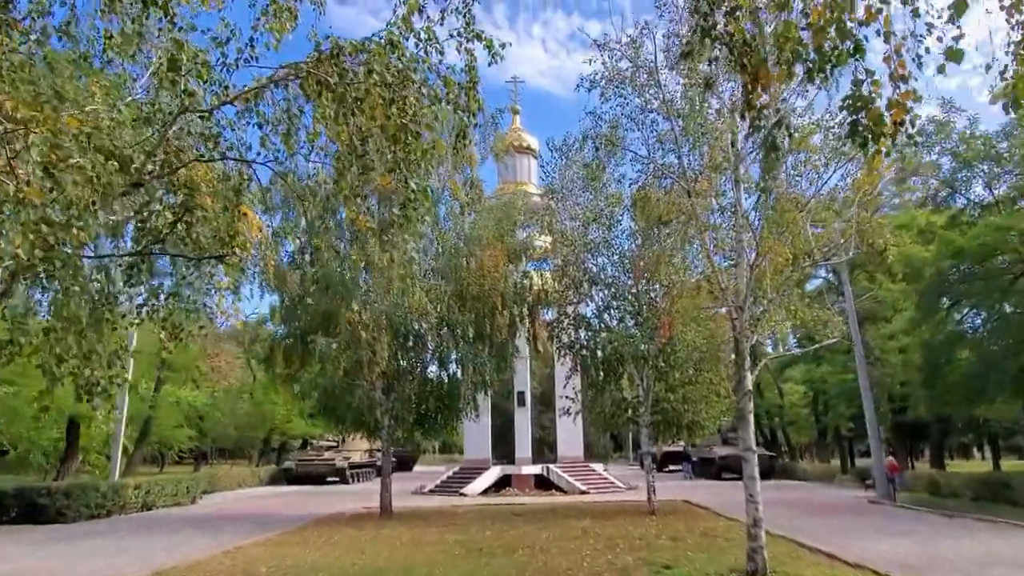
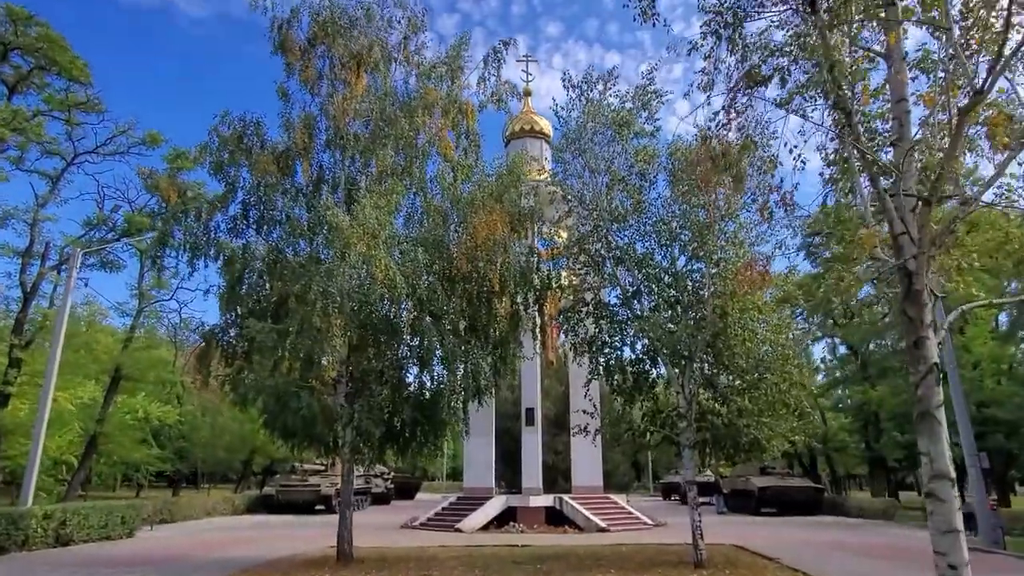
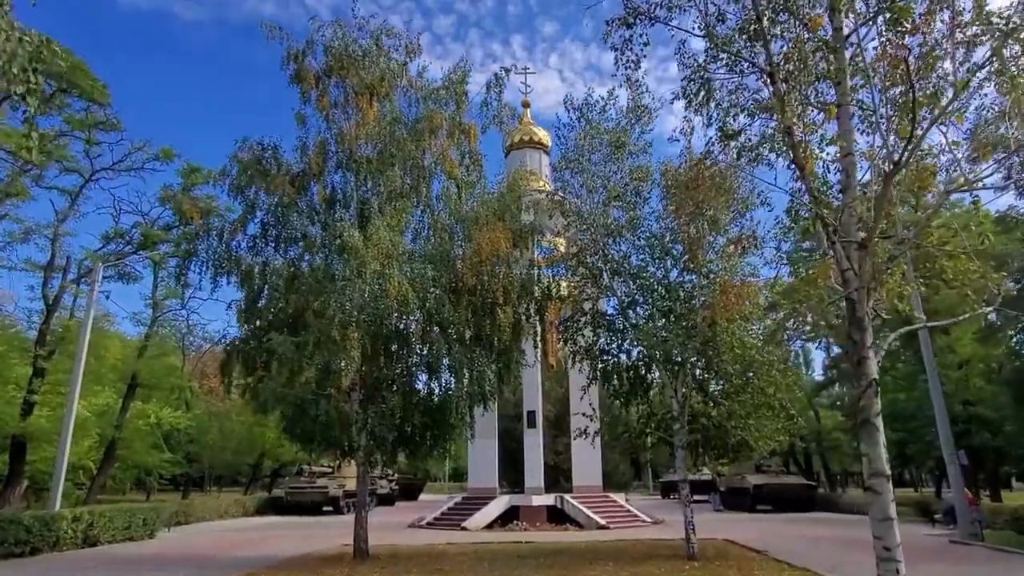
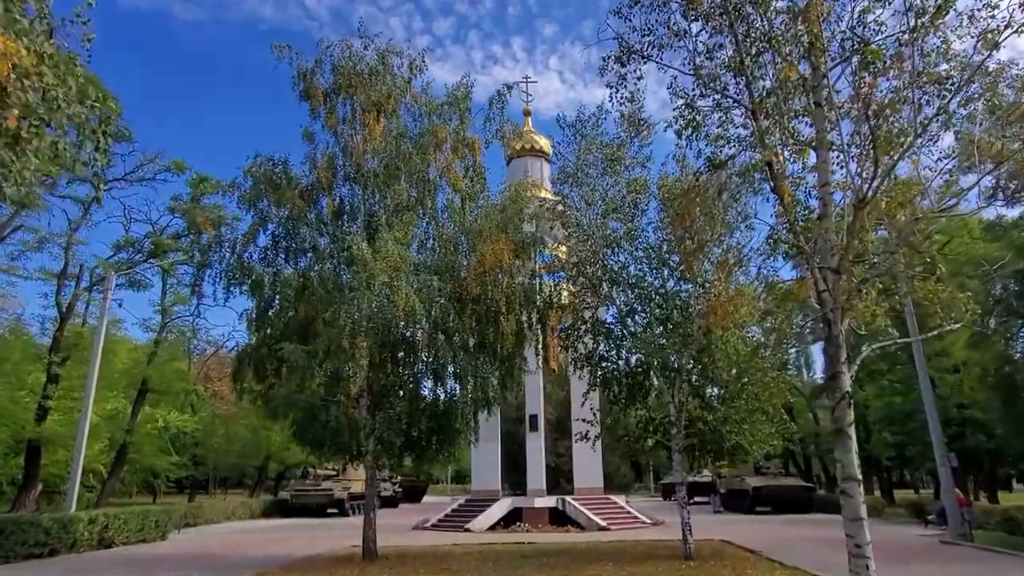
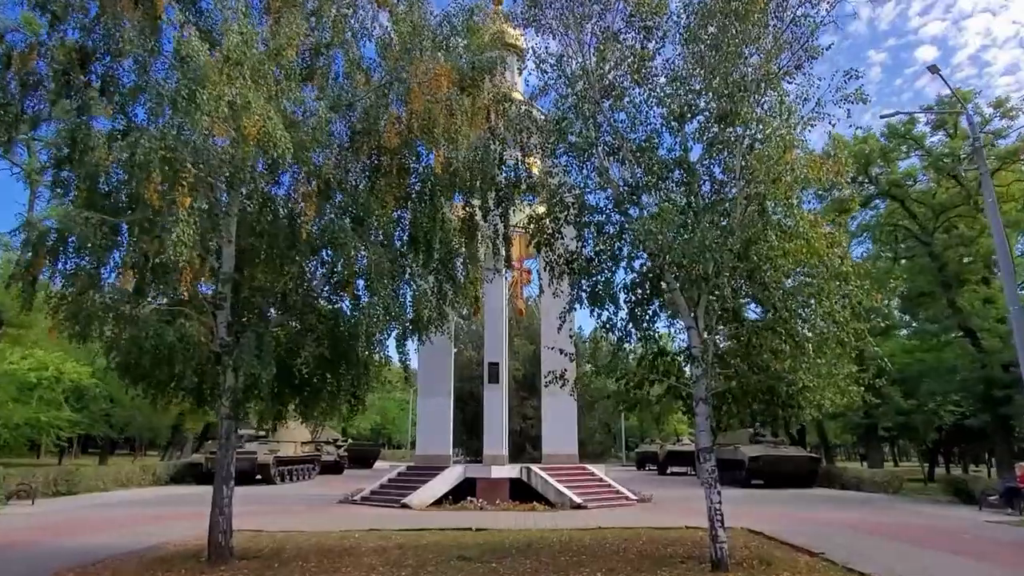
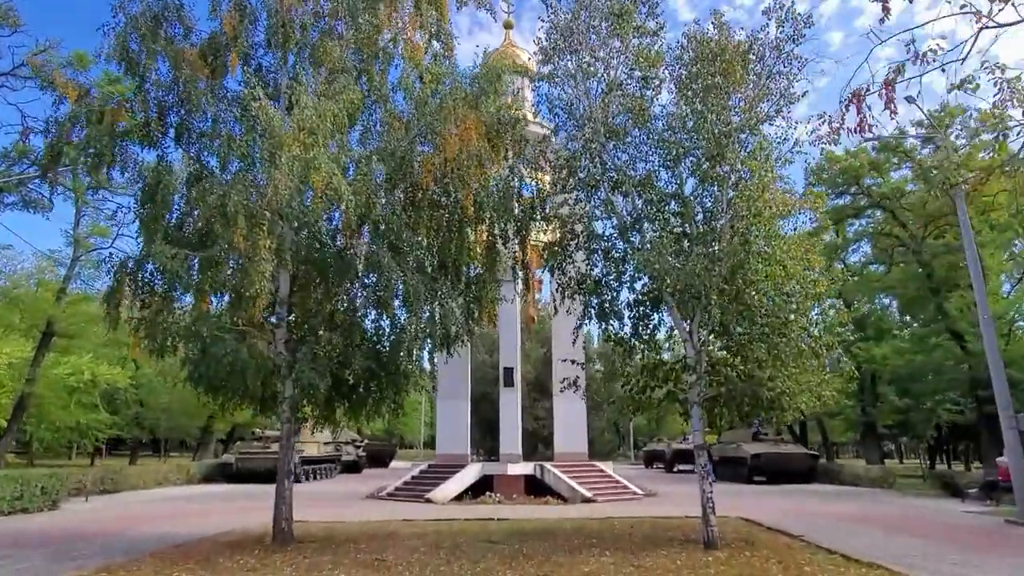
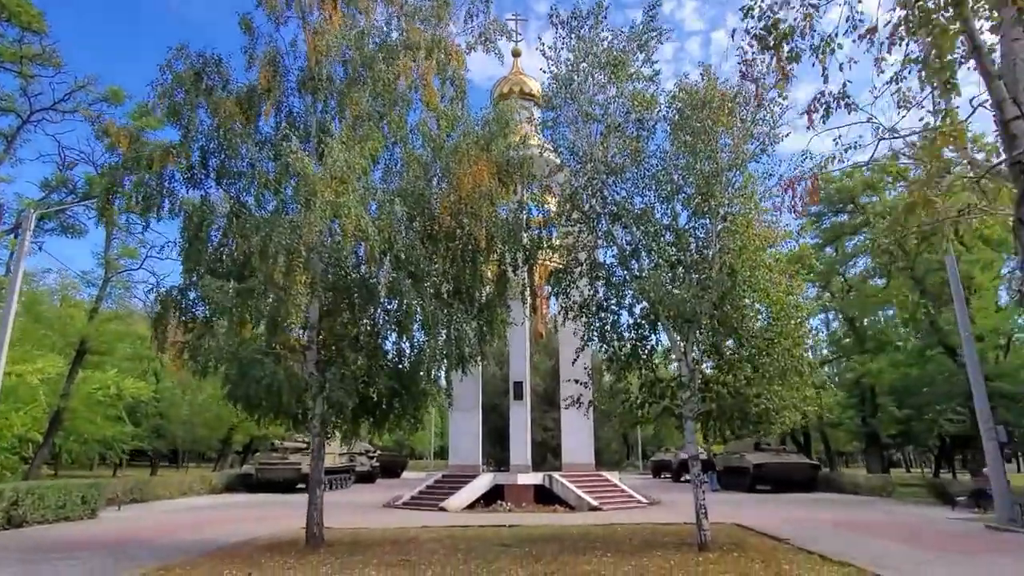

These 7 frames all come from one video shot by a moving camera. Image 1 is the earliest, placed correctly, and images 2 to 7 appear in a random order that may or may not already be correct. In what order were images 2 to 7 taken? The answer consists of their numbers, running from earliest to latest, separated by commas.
4, 3, 2, 7, 6, 5
